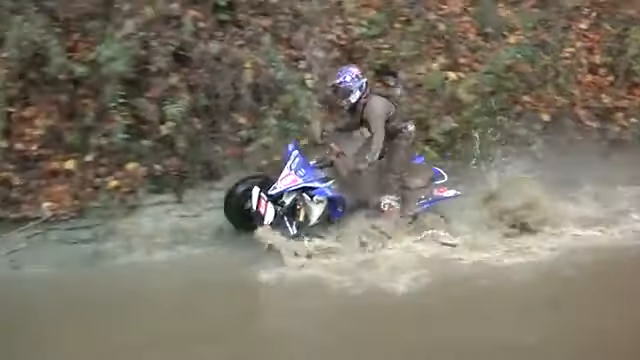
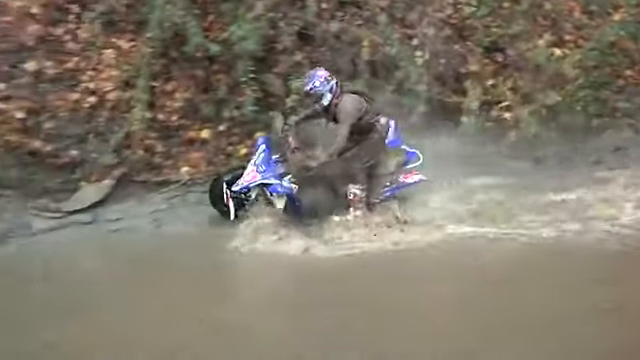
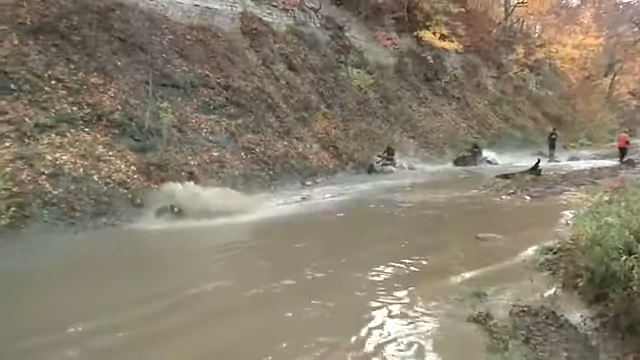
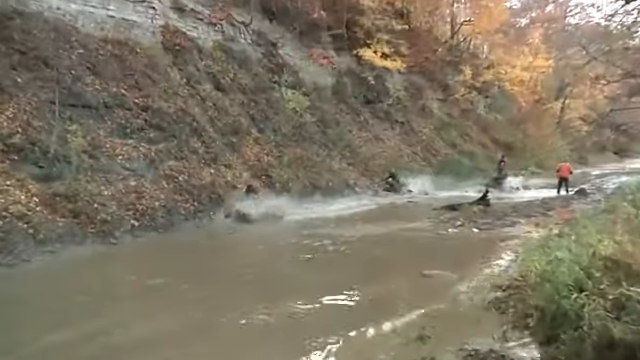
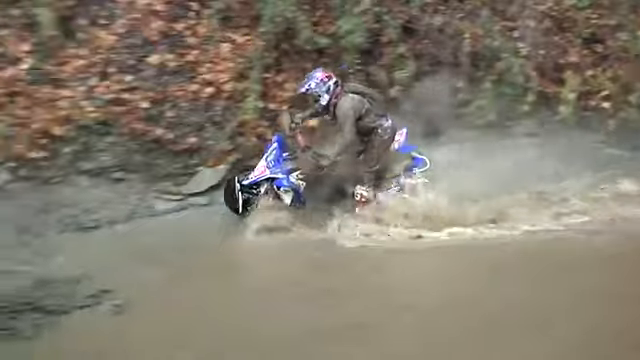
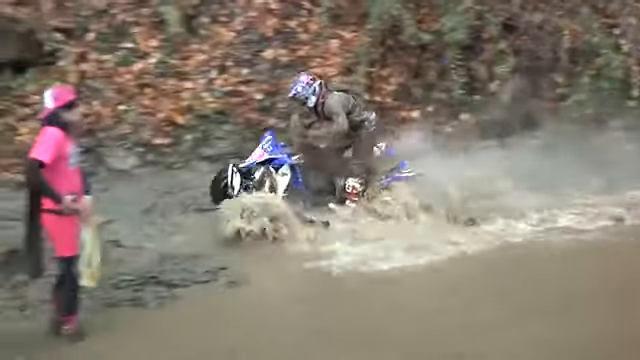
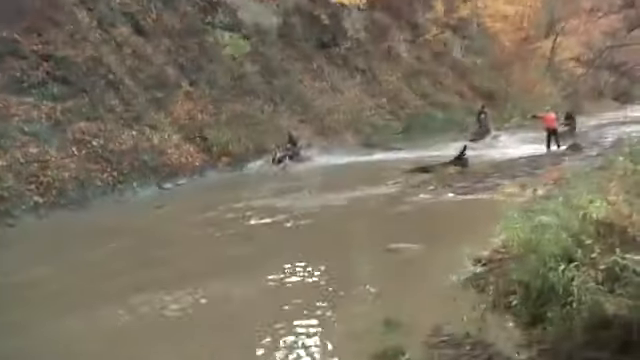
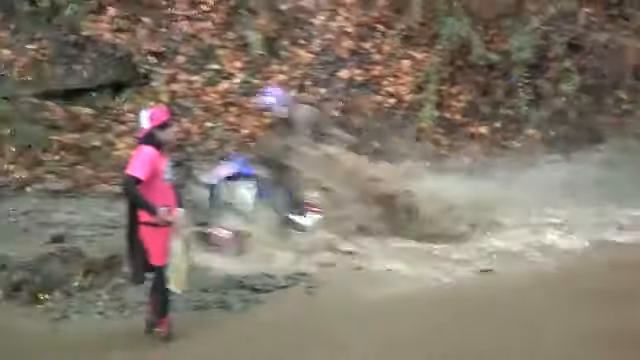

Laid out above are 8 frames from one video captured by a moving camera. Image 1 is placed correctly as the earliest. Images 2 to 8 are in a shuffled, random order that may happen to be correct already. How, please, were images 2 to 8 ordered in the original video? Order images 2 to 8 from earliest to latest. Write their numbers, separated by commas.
2, 5, 6, 8, 7, 4, 3
